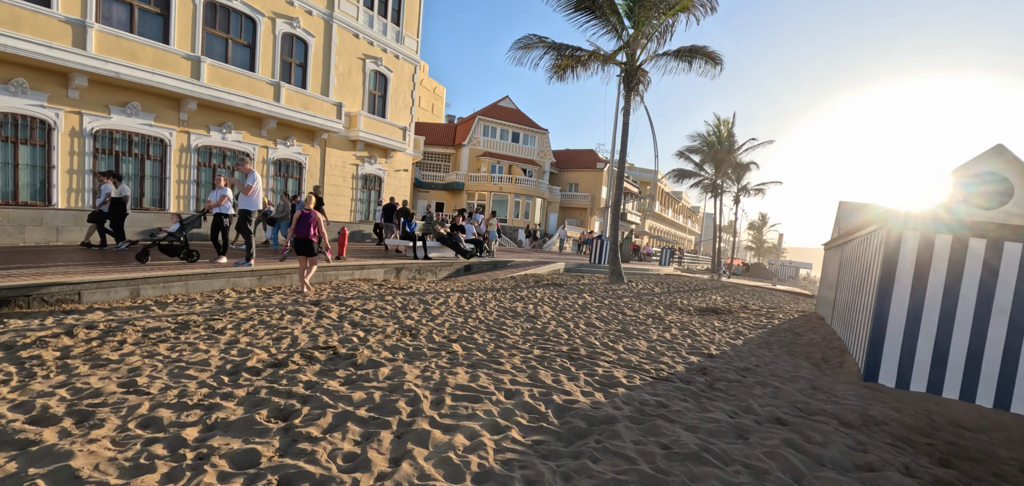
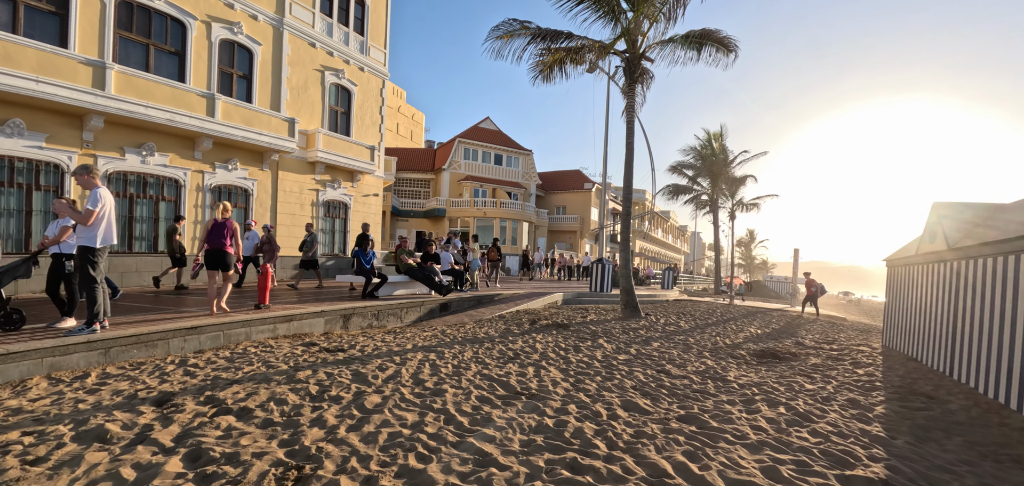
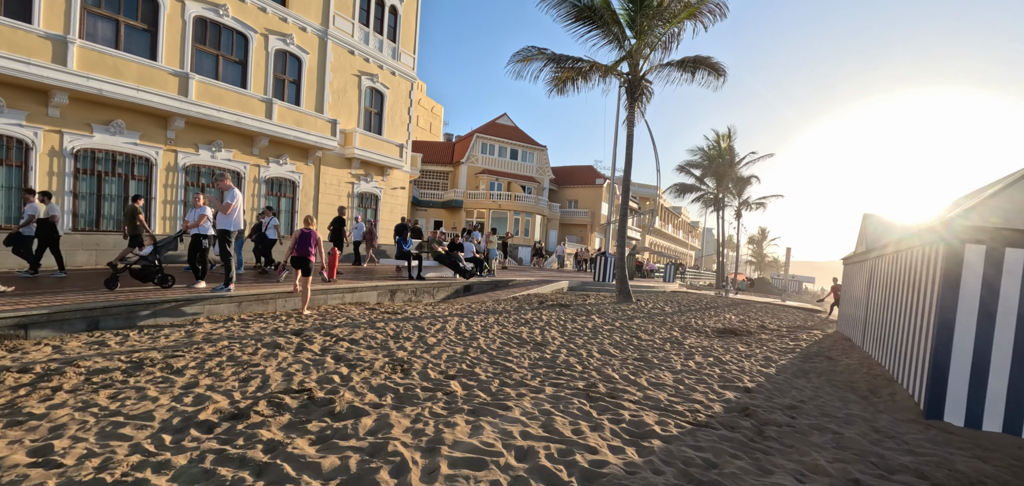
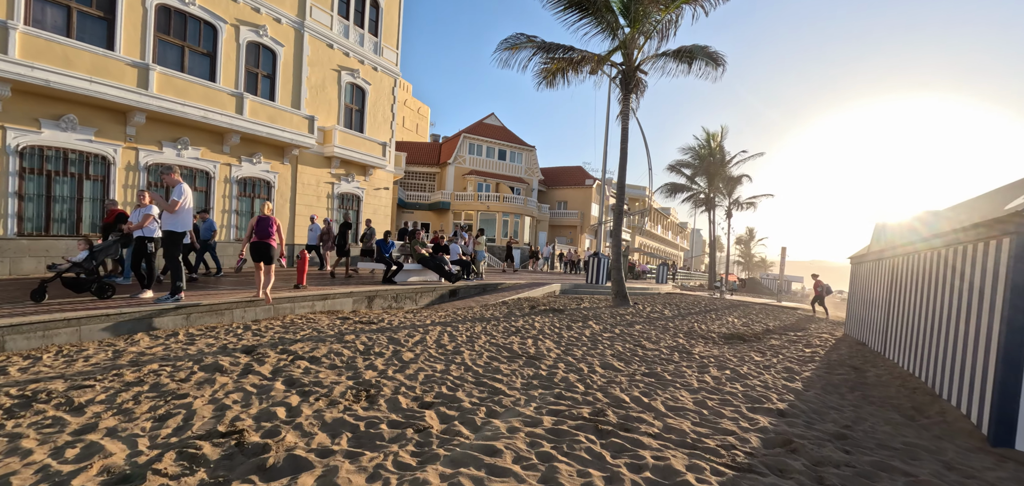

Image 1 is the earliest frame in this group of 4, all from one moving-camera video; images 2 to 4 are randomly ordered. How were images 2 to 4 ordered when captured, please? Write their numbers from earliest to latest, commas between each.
3, 4, 2
